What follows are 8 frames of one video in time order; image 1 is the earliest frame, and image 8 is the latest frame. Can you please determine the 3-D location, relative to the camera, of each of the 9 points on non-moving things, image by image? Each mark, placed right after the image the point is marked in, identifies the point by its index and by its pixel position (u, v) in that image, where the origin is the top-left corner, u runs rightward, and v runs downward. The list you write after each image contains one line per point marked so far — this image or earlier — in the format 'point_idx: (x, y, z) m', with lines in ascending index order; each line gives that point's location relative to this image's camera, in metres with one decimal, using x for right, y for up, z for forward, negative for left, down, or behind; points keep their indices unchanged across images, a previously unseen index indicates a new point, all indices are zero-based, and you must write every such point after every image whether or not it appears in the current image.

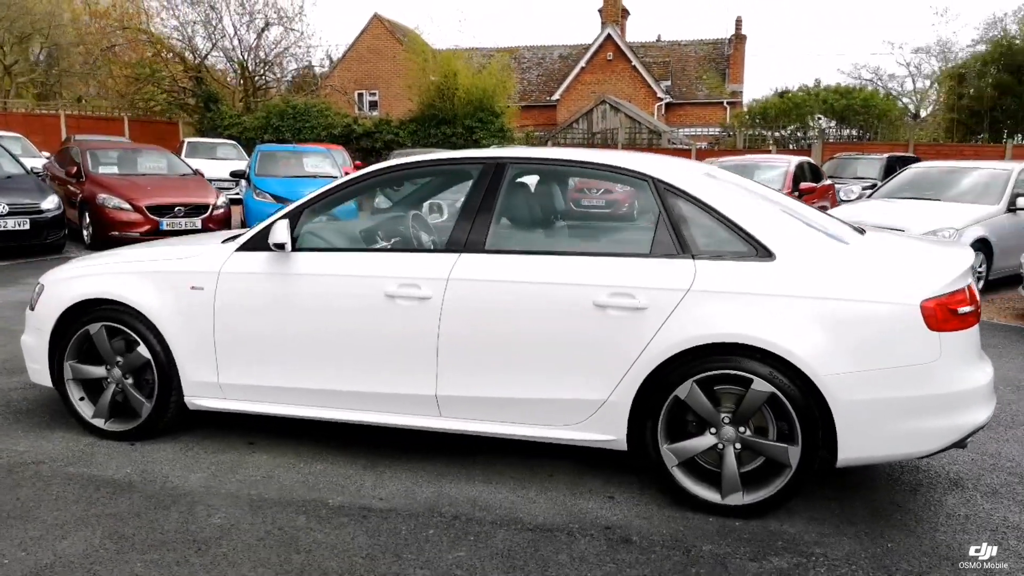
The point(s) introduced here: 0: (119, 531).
0: (-1.6, -1.0, +3.2) m
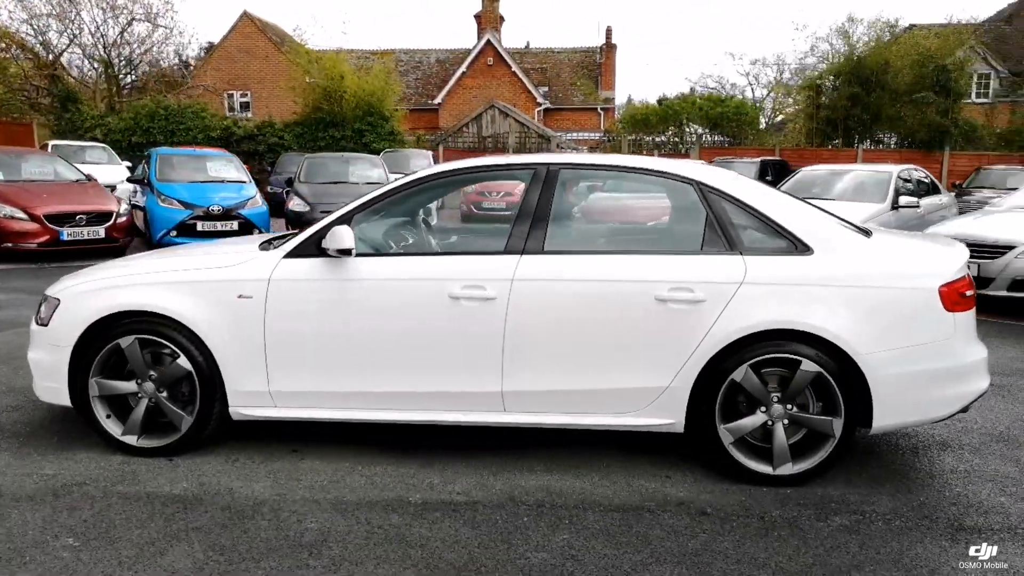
0: (-1.2, -1.0, +3.1) m
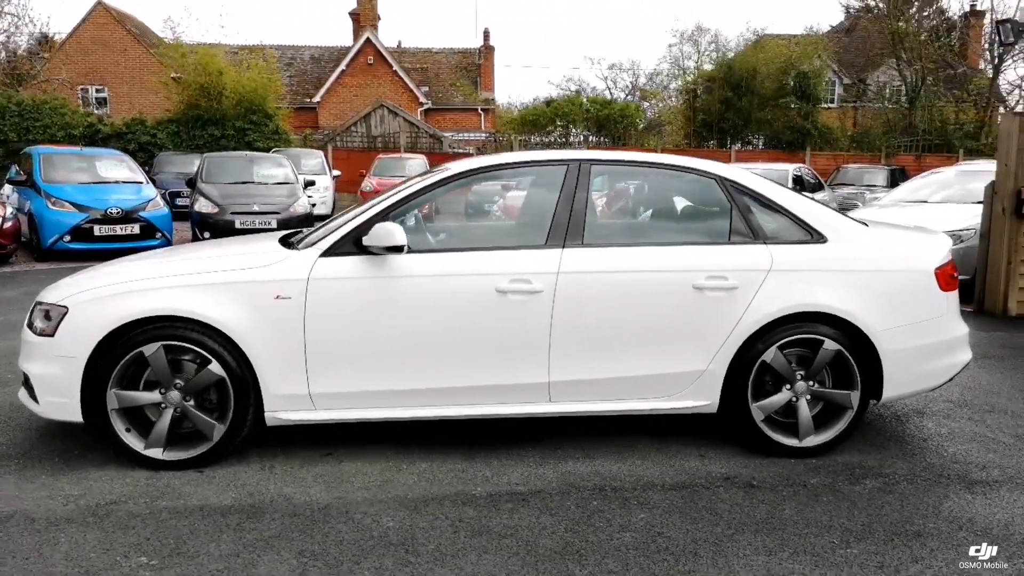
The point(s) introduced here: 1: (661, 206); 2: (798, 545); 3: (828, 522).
0: (-0.8, -1.0, +3.0) m
1: (+0.6, +0.5, +4.0) m
2: (+1.2, -1.0, +3.1) m
3: (+1.4, -1.0, +3.3) m
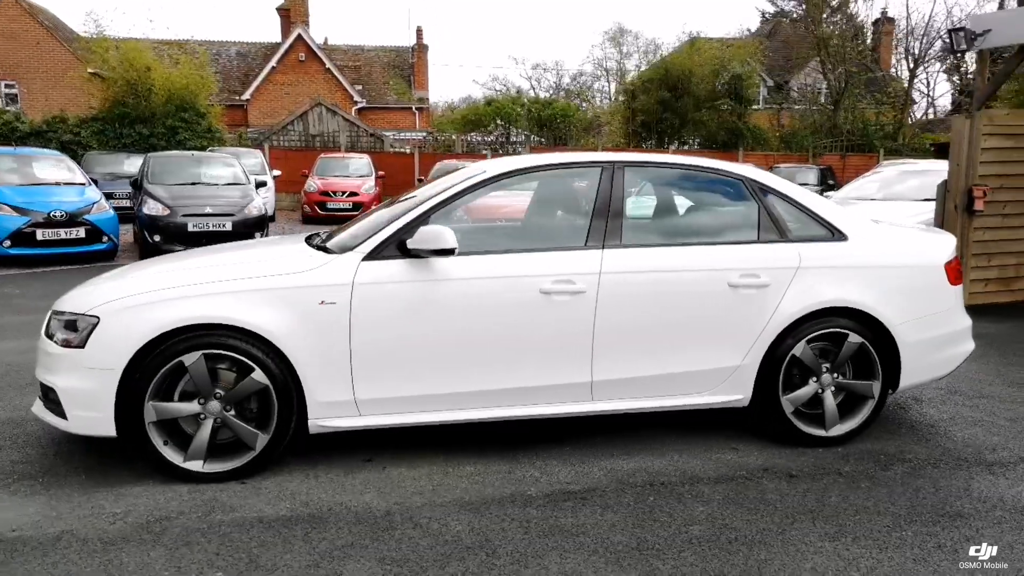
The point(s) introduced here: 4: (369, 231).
0: (-0.5, -1.0, +3.0) m
1: (+0.8, +0.5, +4.1) m
2: (+1.5, -1.0, +3.3) m
3: (+1.6, -1.0, +3.5) m
4: (-0.9, +0.3, +4.4) m
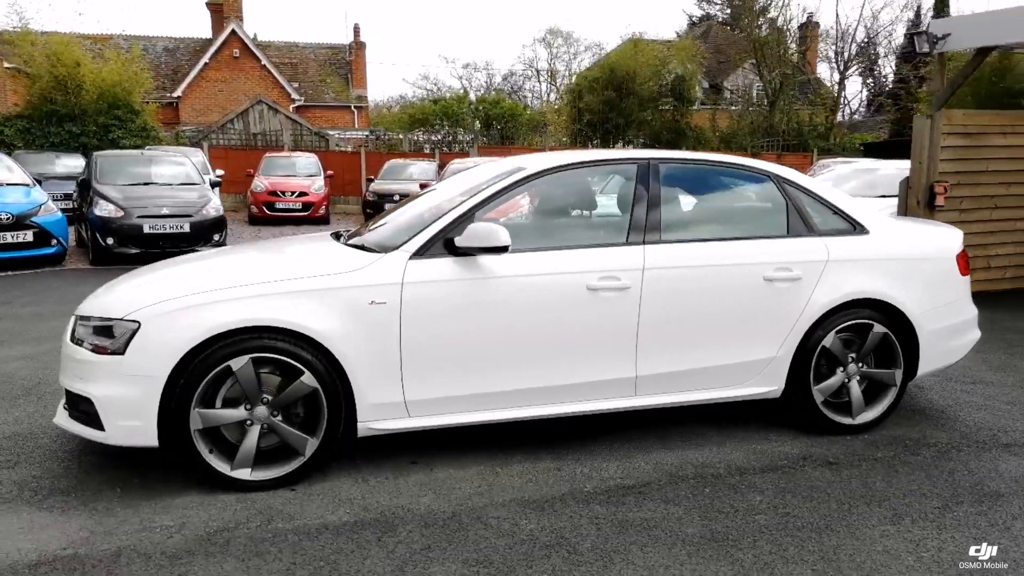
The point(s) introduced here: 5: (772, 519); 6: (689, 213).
0: (-0.2, -1.0, +3.0) m
1: (+1.0, +0.5, +4.2) m
2: (+1.7, -1.0, +3.4) m
3: (+1.9, -0.9, +3.6) m
4: (-0.7, +0.3, +4.3) m
5: (+1.1, -1.0, +3.3) m
6: (+1.0, +0.4, +4.2) m
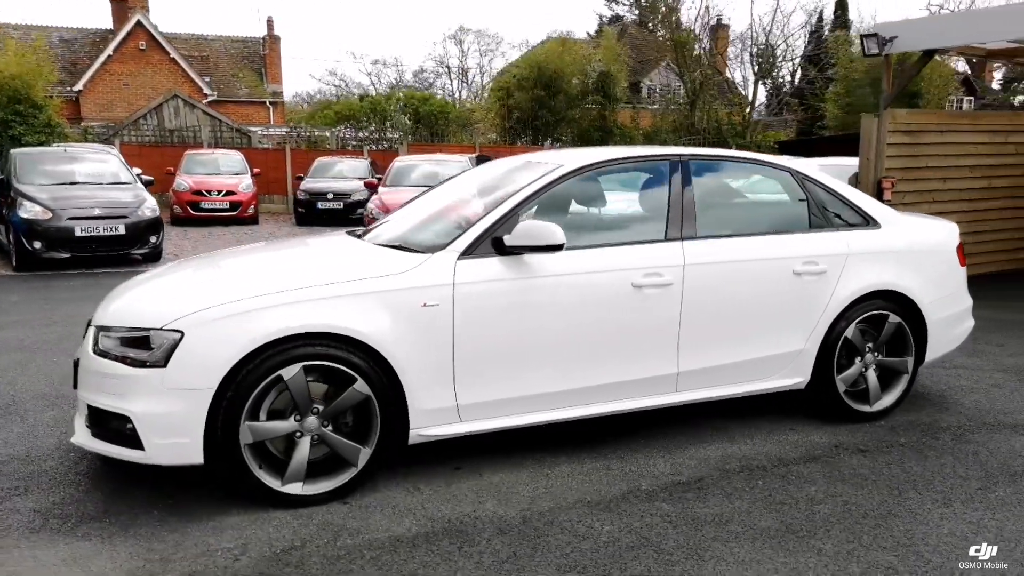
0: (+0.2, -1.0, +2.9) m
1: (+1.2, +0.5, +4.2) m
2: (+2.0, -0.9, +3.5) m
3: (+2.2, -0.9, +3.8) m
4: (-0.5, +0.3, +4.1) m
5: (+1.4, -1.0, +3.4) m
6: (+1.1, +0.4, +4.2) m
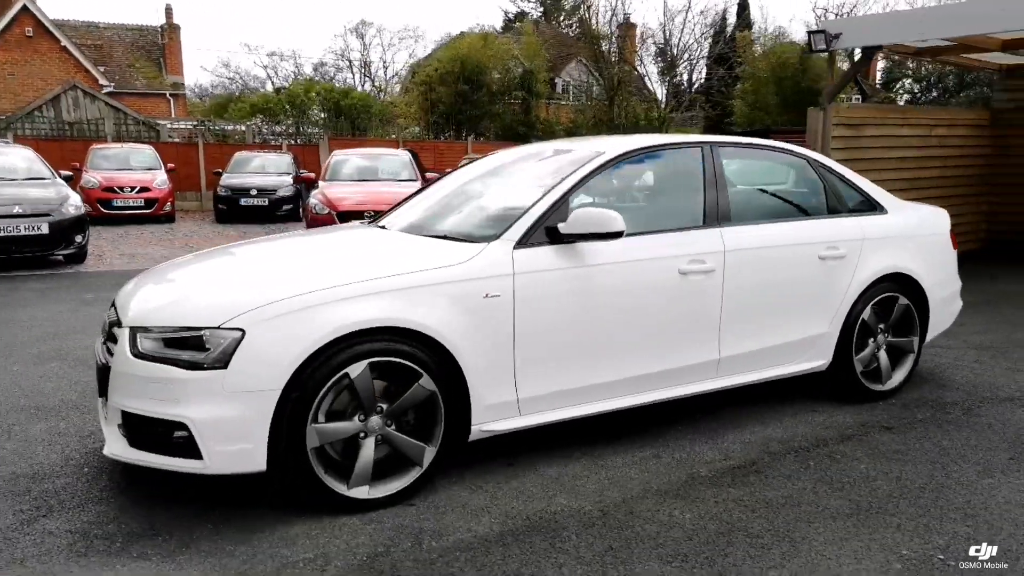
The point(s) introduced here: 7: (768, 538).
0: (+0.5, -1.0, +2.9) m
1: (+1.3, +0.6, +4.3) m
2: (+2.3, -0.9, +3.7) m
3: (+2.4, -0.8, +4.0) m
4: (-0.3, +0.3, +4.0) m
5: (+1.7, -0.9, +3.5) m
6: (+1.3, +0.5, +4.3) m
7: (+1.0, -1.0, +3.0) m
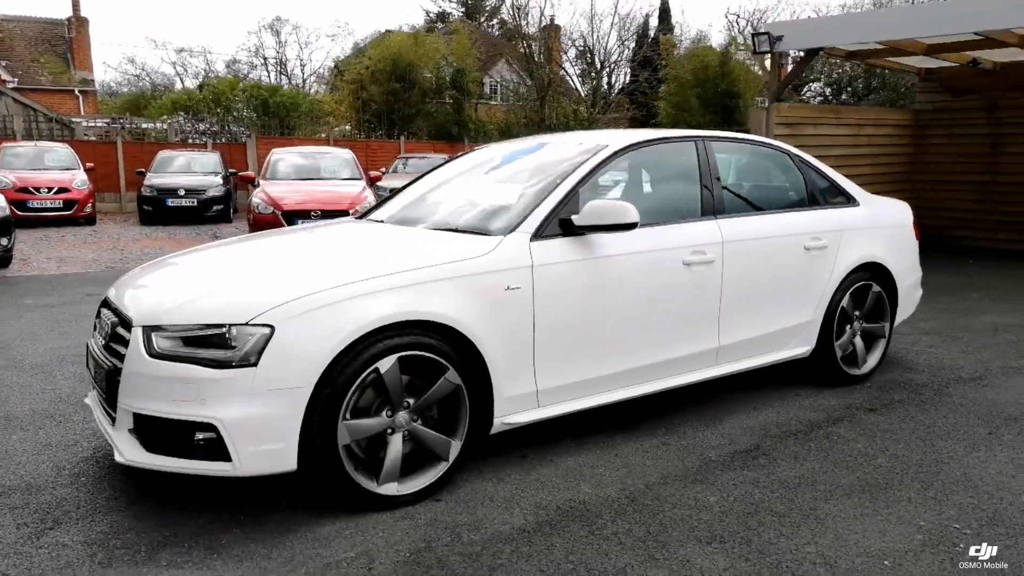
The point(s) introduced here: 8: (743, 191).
0: (+0.7, -0.9, +2.9) m
1: (+1.3, +0.7, +4.4) m
2: (+2.4, -0.8, +3.9) m
3: (+2.4, -0.7, +4.2) m
4: (-0.3, +0.4, +4.0) m
5: (+1.8, -0.8, +3.7) m
6: (+1.3, +0.6, +4.4) m
7: (+1.1, -0.9, +3.1) m
8: (+1.3, +0.6, +4.4) m
